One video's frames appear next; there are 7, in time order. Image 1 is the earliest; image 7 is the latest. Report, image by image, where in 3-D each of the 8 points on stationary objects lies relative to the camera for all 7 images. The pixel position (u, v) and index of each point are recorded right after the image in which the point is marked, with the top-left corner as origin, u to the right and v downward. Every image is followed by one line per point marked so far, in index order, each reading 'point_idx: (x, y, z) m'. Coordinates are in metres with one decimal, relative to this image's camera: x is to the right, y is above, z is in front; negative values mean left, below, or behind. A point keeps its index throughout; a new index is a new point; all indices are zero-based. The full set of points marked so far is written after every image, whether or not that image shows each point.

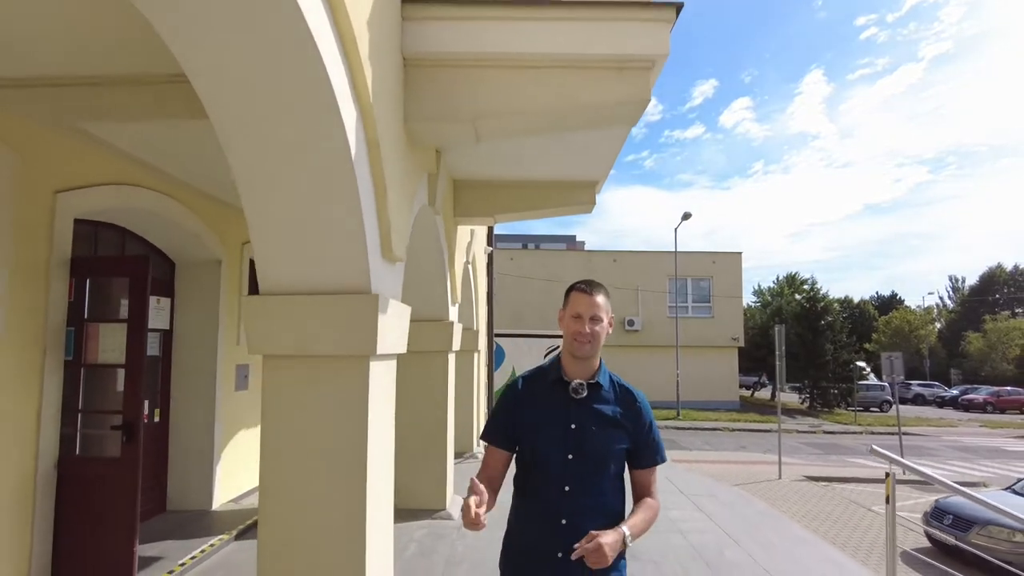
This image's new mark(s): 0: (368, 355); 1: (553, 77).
0: (-0.7, -0.3, +2.9) m
1: (+0.2, +1.3, +3.5) m
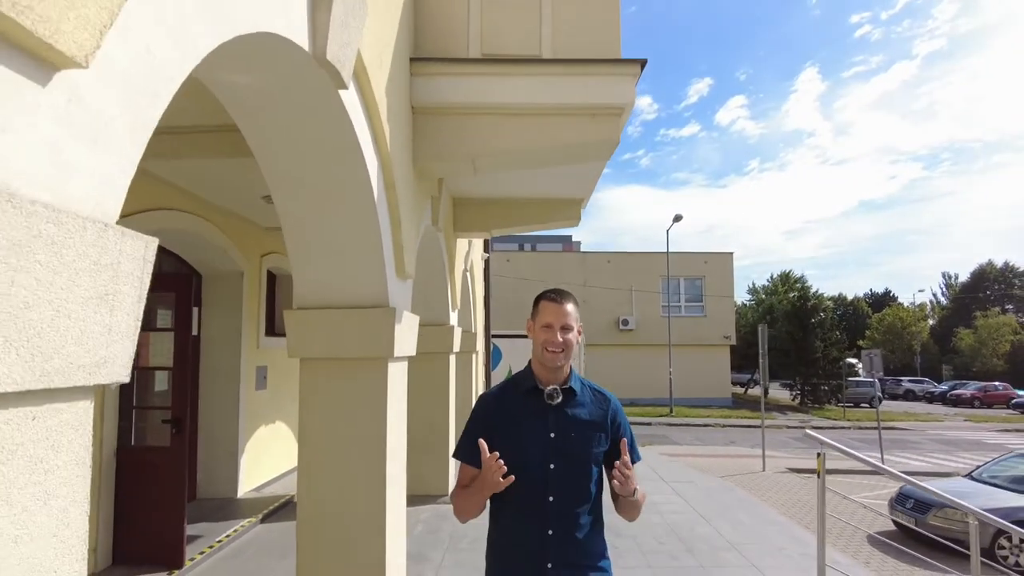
0: (-0.8, -0.4, +3.6) m
1: (+0.2, +1.2, +4.1) m
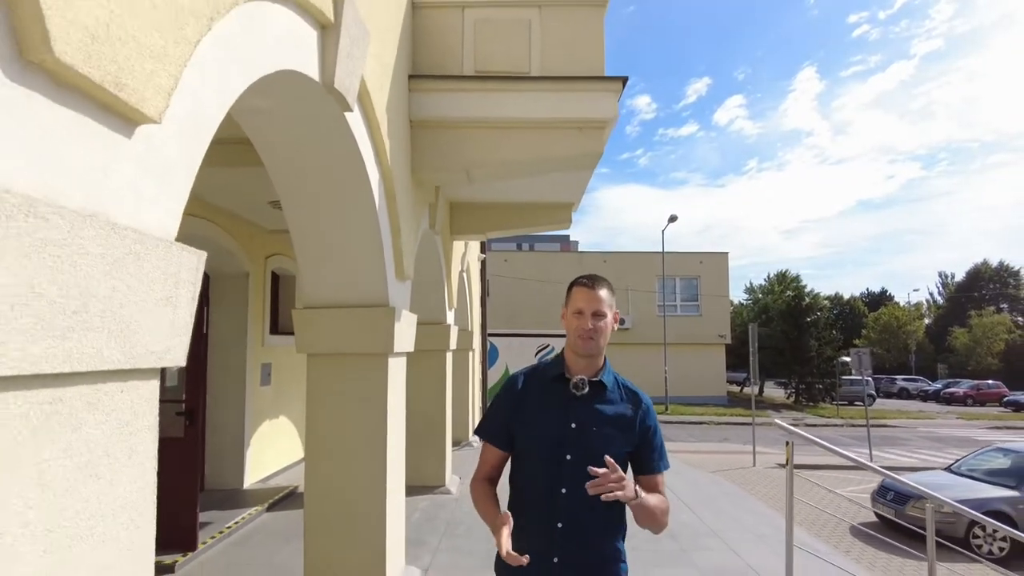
0: (-0.8, -0.4, +3.9) m
1: (+0.1, +1.2, +4.4) m
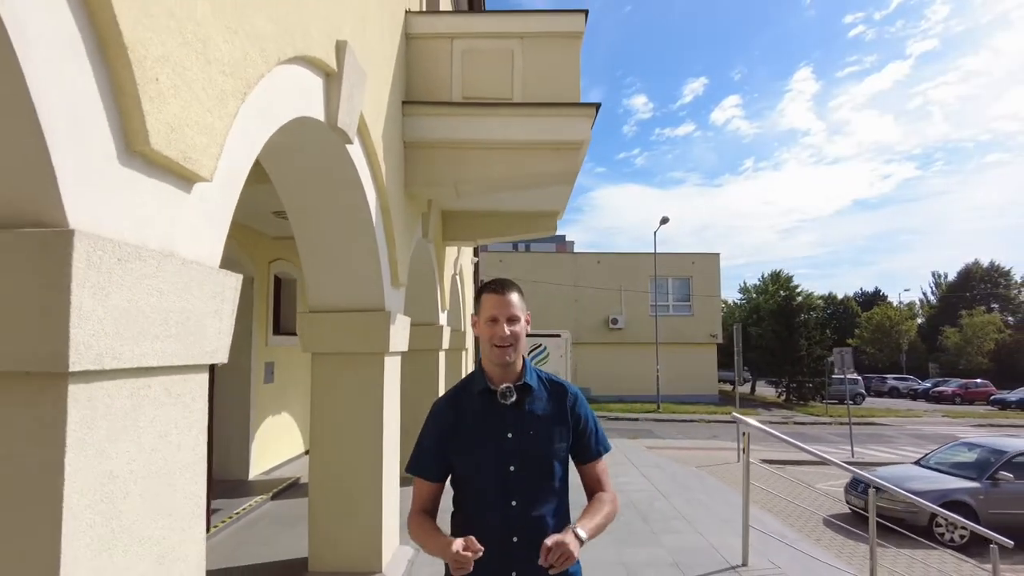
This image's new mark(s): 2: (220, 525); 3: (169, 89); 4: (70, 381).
0: (-1.0, -0.5, +4.3) m
1: (0.0, +1.1, +4.9) m
2: (-2.8, -2.3, +5.7) m
3: (-1.0, +0.6, +1.7) m
4: (-1.0, -0.2, +1.4) m
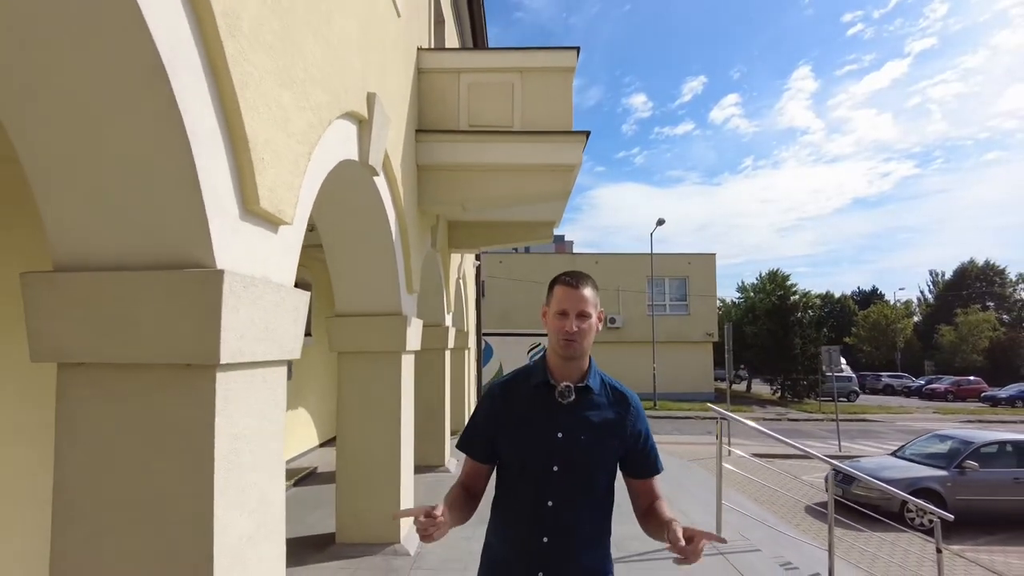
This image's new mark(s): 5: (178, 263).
0: (-1.0, -0.5, +5.0) m
1: (0.0, +1.1, +5.5) m
2: (-2.8, -2.4, +6.3) m
3: (-1.0, +0.5, +2.3) m
4: (-1.0, -0.3, +2.0) m
5: (-1.1, +0.1, +2.0) m
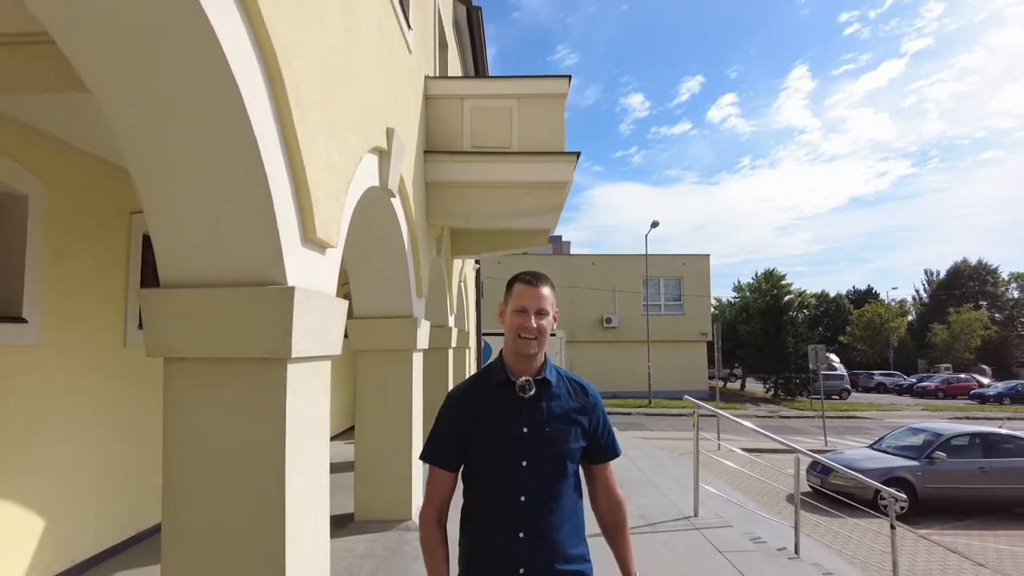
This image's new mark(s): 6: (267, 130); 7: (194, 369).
0: (-1.0, -0.6, +5.6) m
1: (0.0, +1.0, +6.2) m
2: (-2.8, -2.4, +6.9) m
3: (-1.0, +0.4, +2.9) m
4: (-1.0, -0.3, +2.6) m
5: (-1.1, 0.0, +2.6) m
6: (-1.1, +0.7, +2.5) m
7: (-1.4, -0.4, +2.7) m
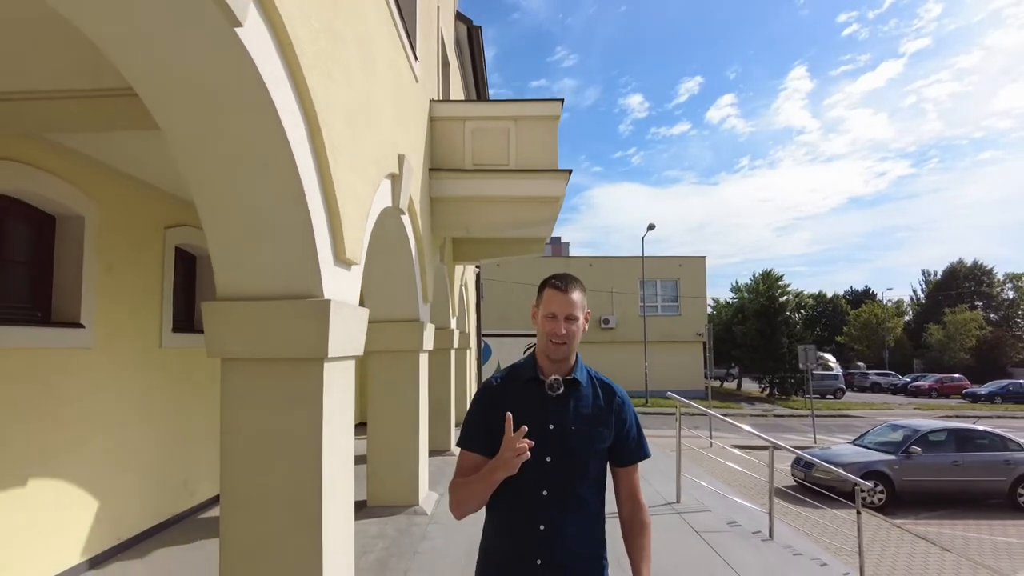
0: (-1.0, -0.7, +6.2) m
1: (-0.1, +0.9, +6.7) m
2: (-2.8, -2.5, +7.5) m
3: (-1.0, +0.4, +3.5) m
4: (-1.0, -0.4, +3.2) m
5: (-1.2, 0.0, +3.2) m
6: (-1.1, +0.6, +3.1) m
7: (-1.5, -0.4, +3.2) m
